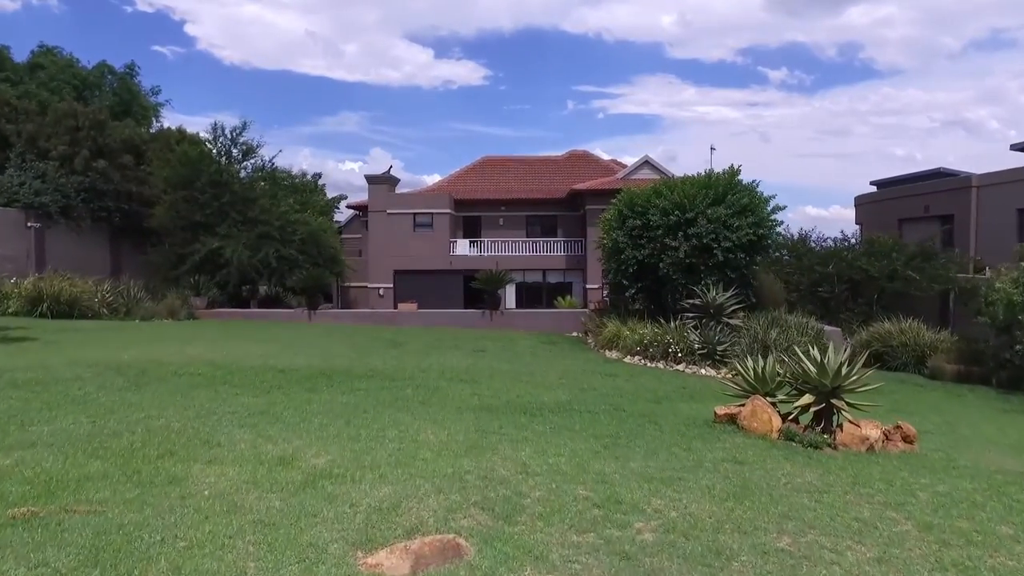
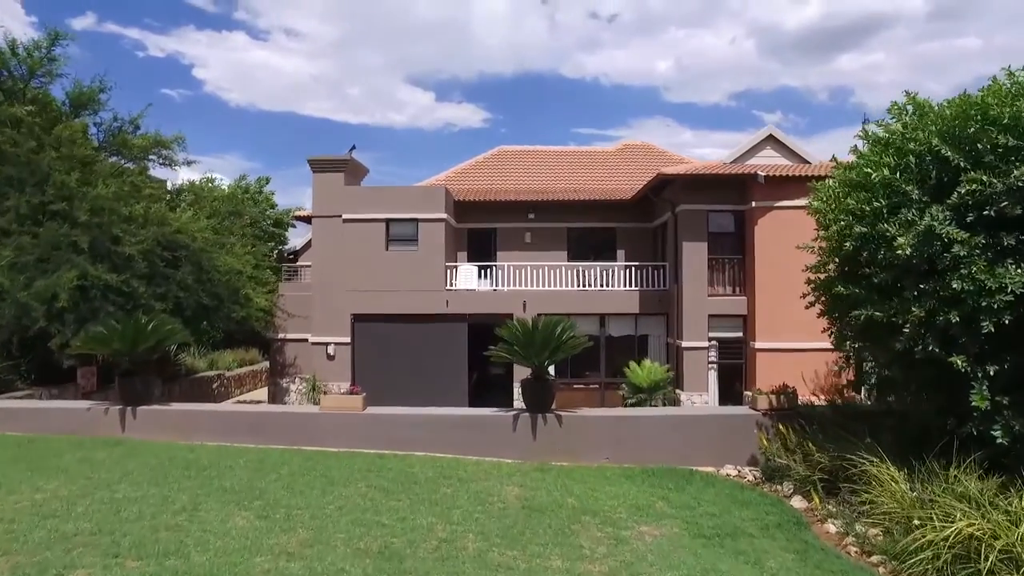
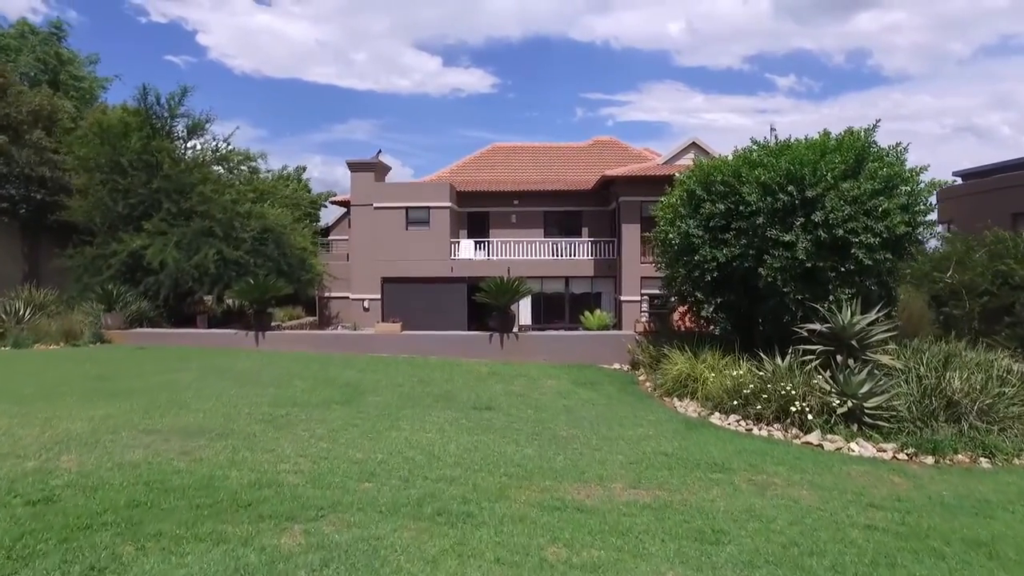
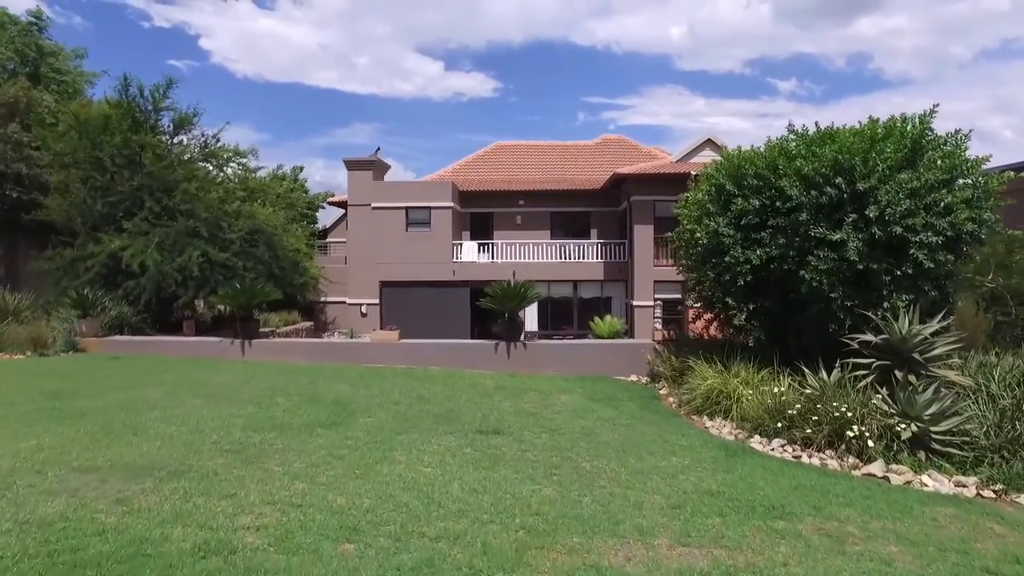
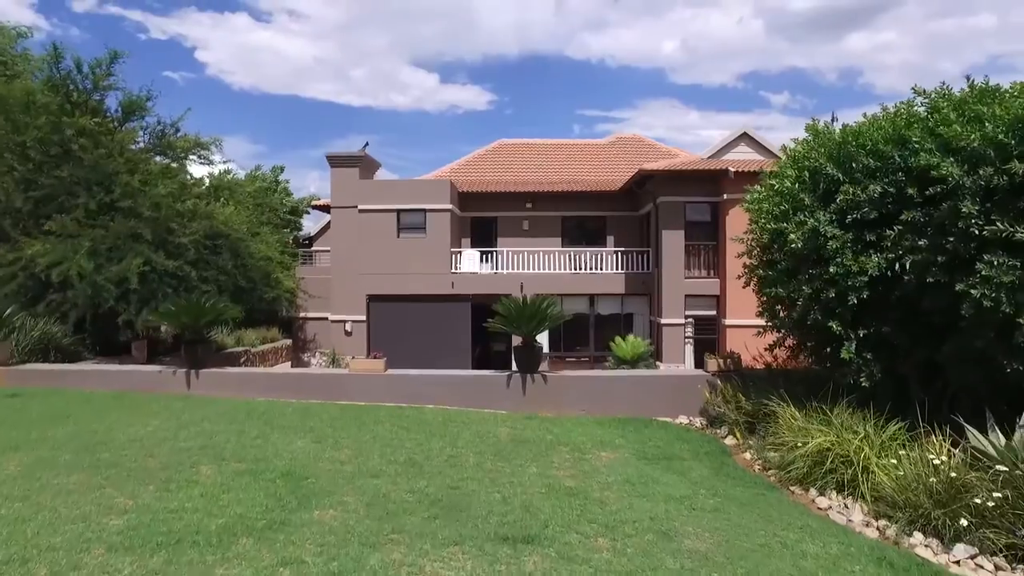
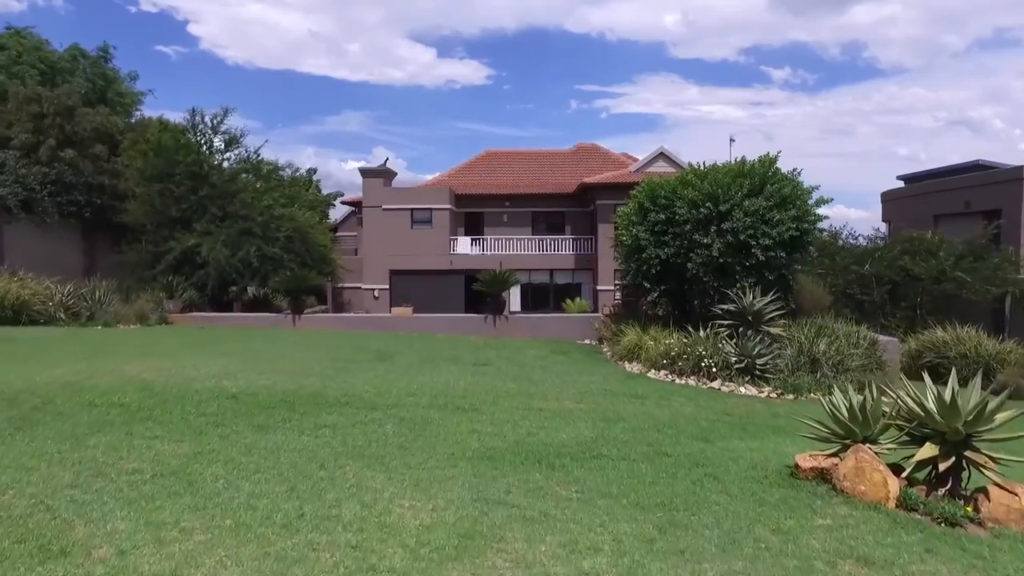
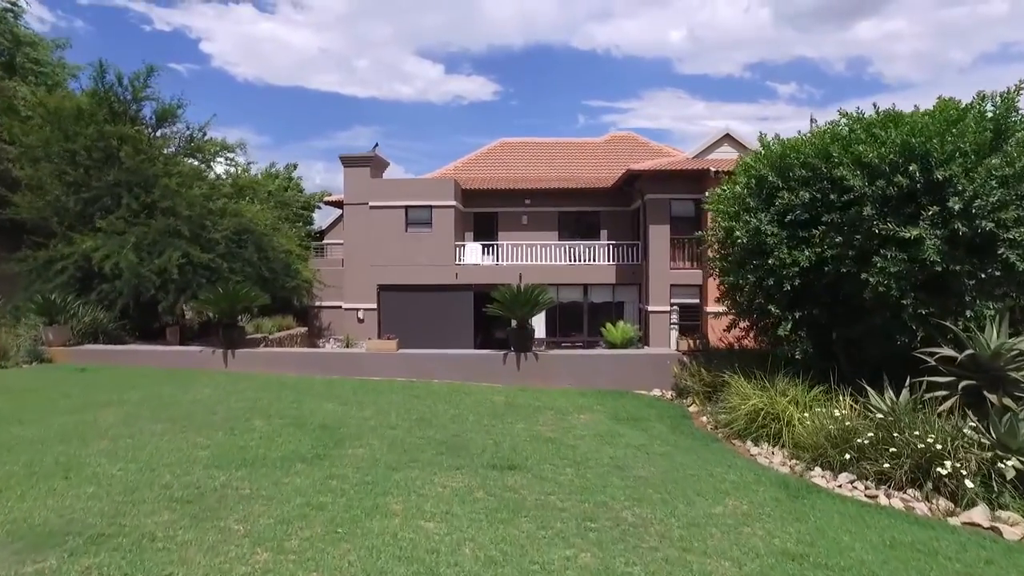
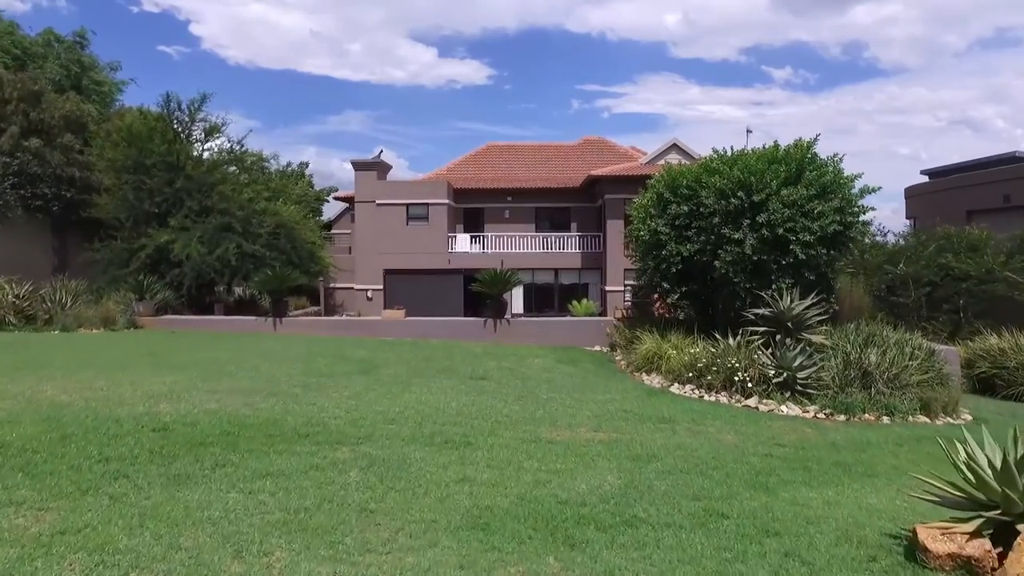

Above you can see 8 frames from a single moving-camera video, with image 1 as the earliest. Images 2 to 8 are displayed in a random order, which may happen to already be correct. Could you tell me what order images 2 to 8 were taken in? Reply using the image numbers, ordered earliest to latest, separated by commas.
6, 8, 3, 4, 7, 5, 2
